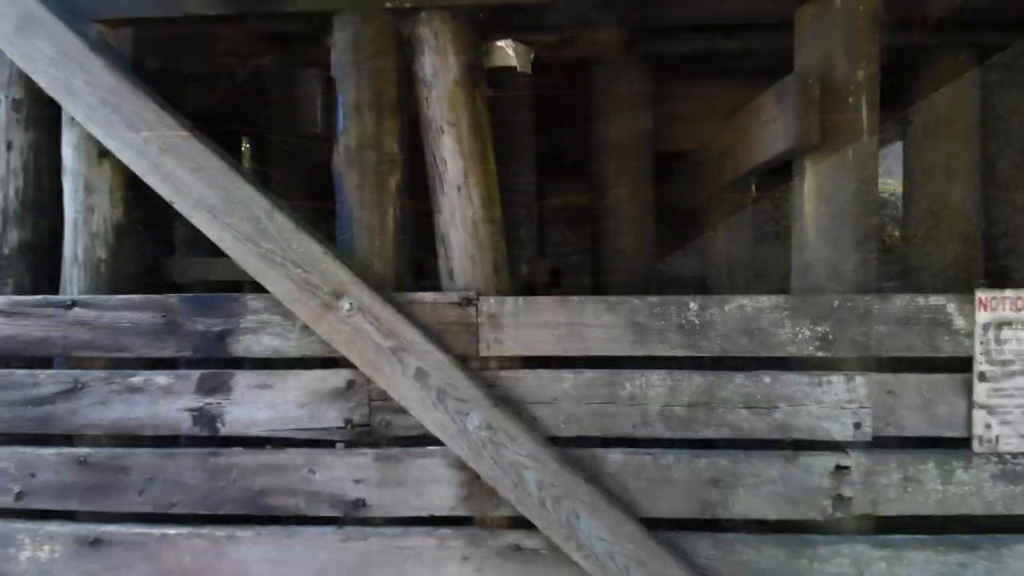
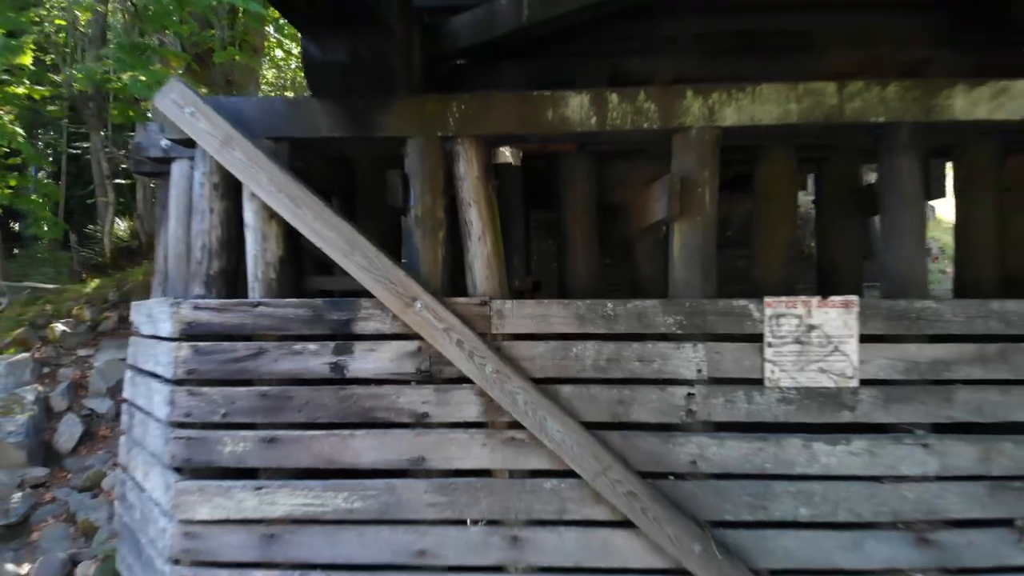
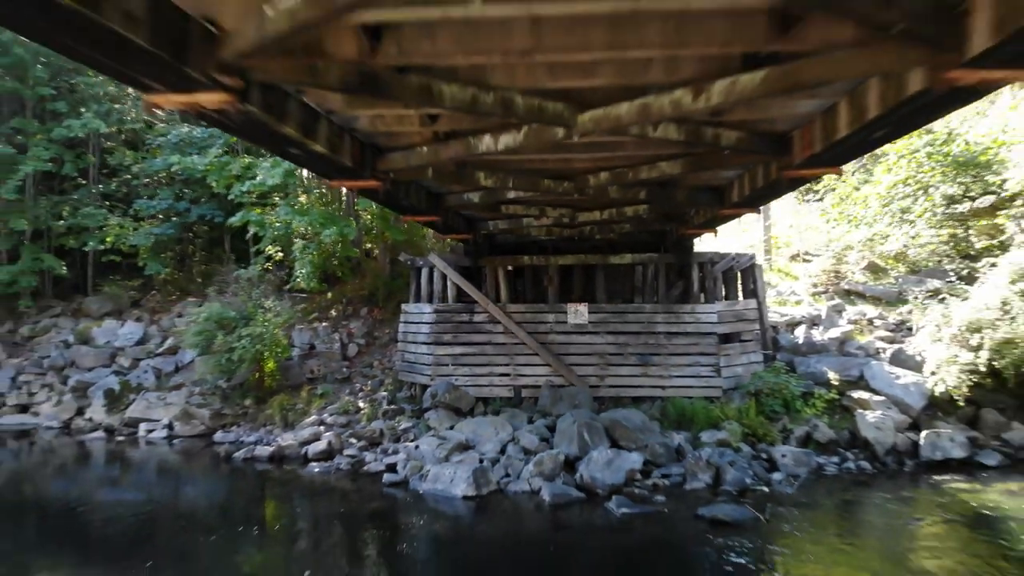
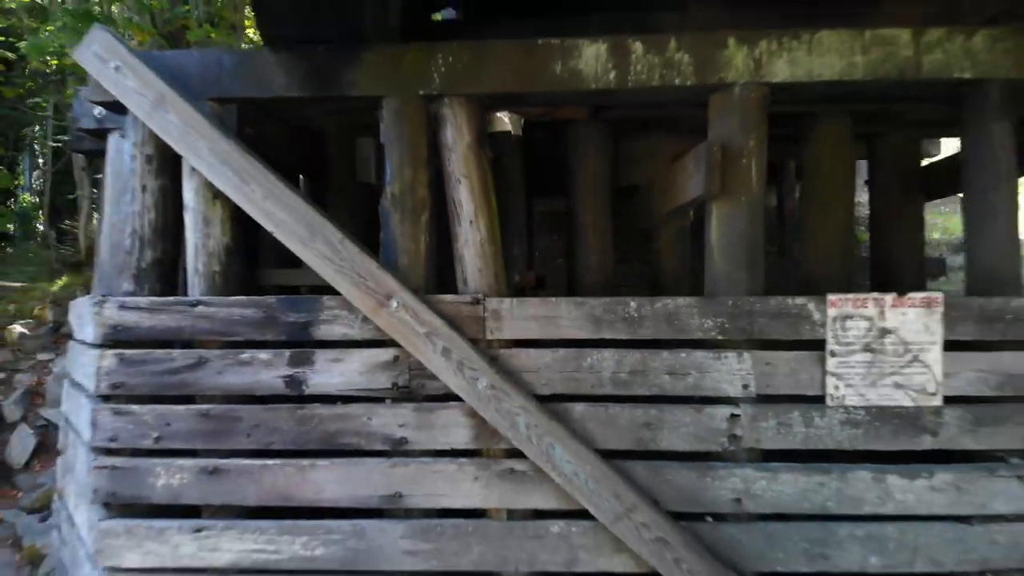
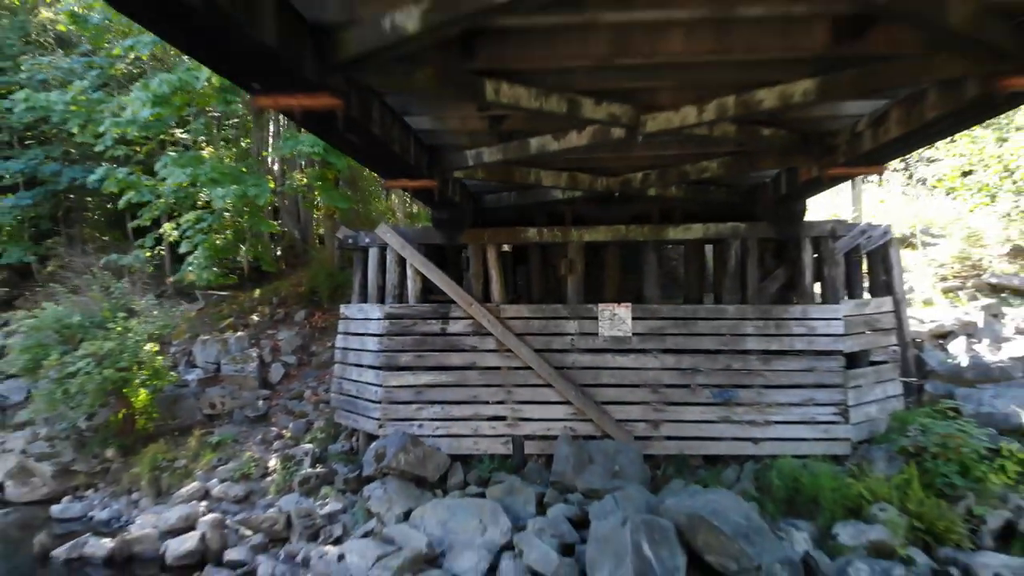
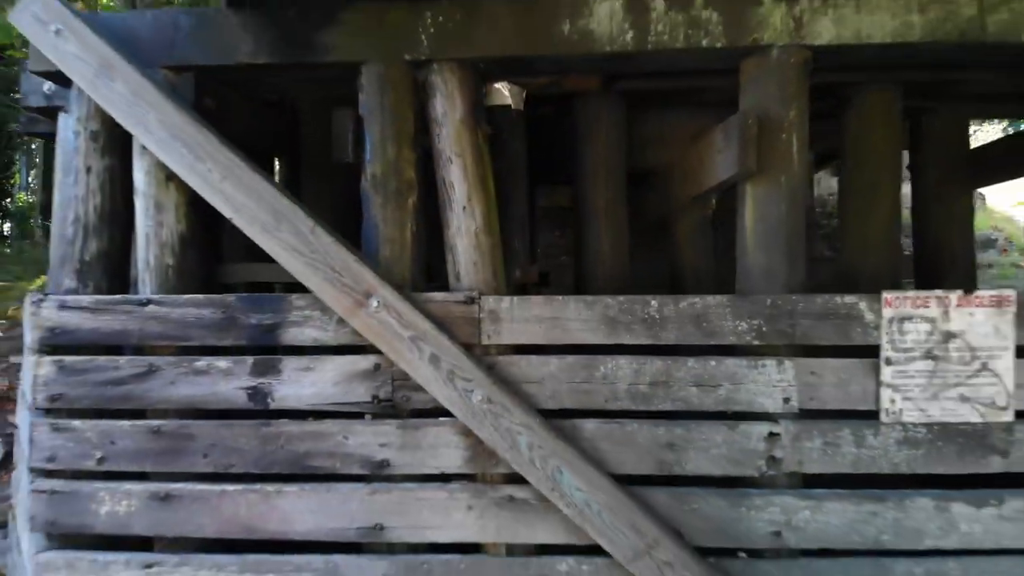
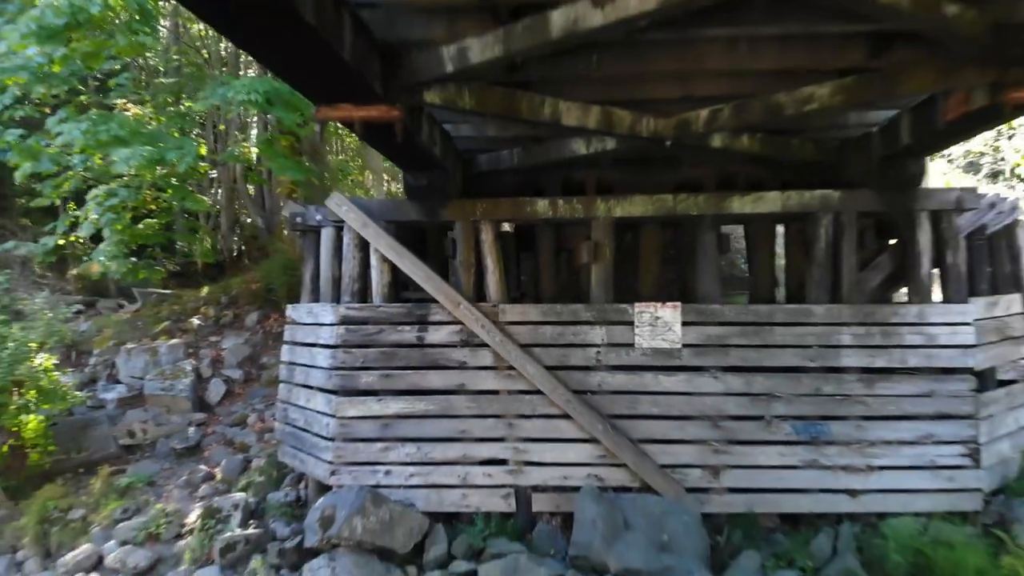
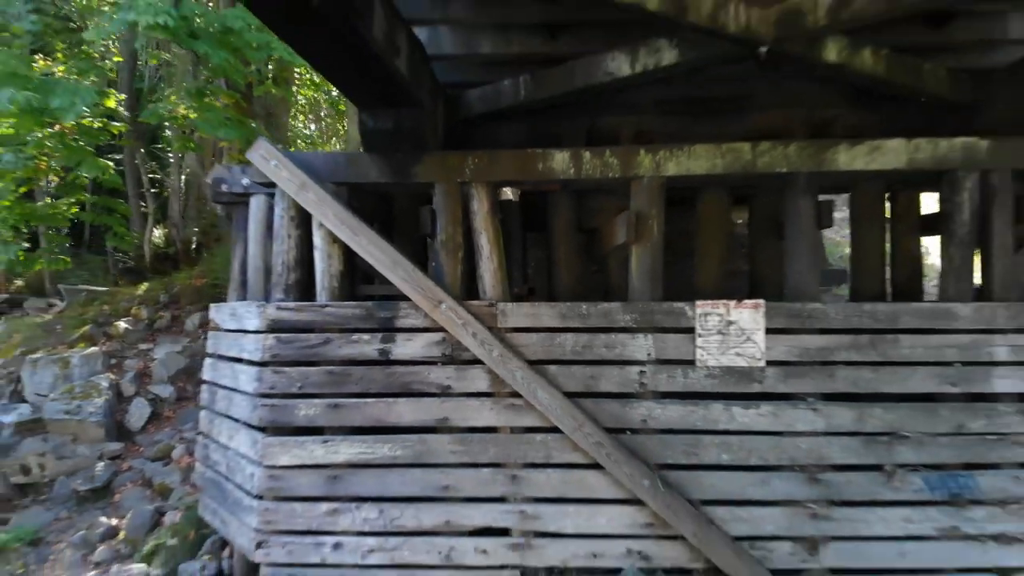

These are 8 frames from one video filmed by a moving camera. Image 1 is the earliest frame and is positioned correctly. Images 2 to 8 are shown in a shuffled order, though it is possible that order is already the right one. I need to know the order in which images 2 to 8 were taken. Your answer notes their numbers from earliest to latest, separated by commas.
6, 4, 2, 8, 7, 5, 3
